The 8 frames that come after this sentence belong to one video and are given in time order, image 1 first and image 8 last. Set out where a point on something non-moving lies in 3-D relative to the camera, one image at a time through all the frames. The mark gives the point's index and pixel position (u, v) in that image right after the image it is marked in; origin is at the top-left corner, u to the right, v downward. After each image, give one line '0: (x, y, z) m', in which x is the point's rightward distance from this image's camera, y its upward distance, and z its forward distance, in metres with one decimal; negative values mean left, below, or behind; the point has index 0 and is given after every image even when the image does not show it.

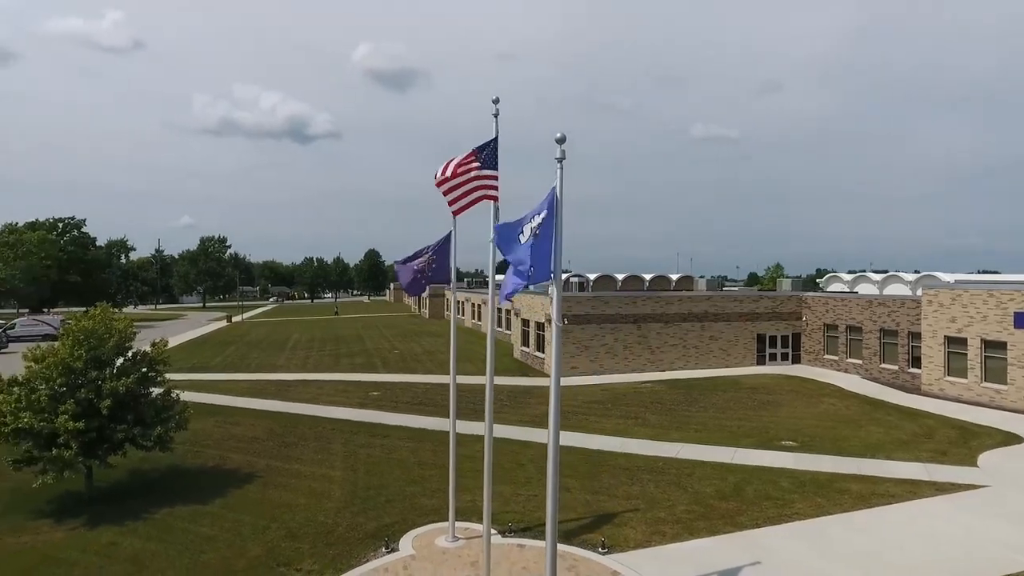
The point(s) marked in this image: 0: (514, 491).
0: (0.0, -4.4, +13.9) m
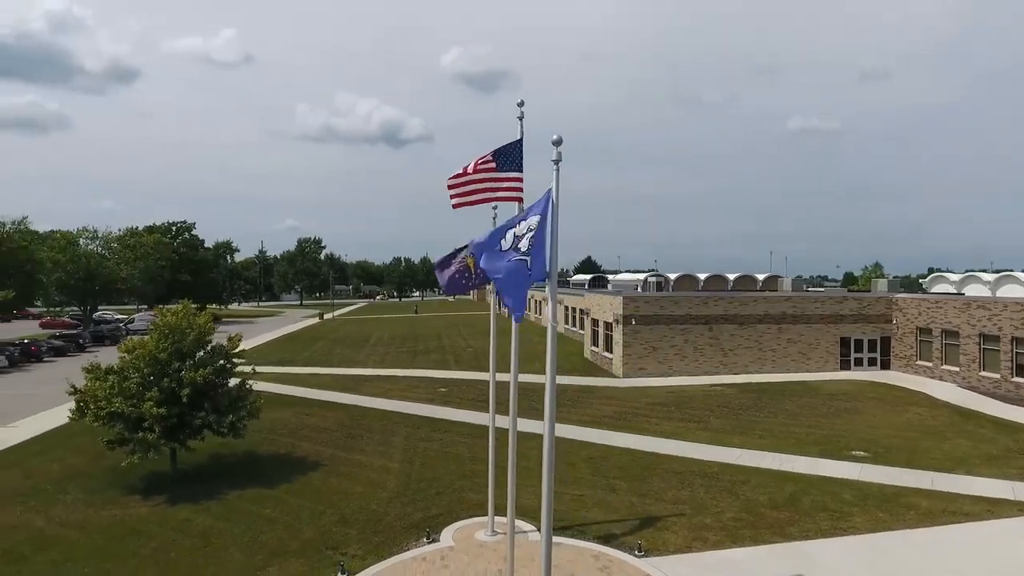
0: (+1.0, -4.4, +14.0) m
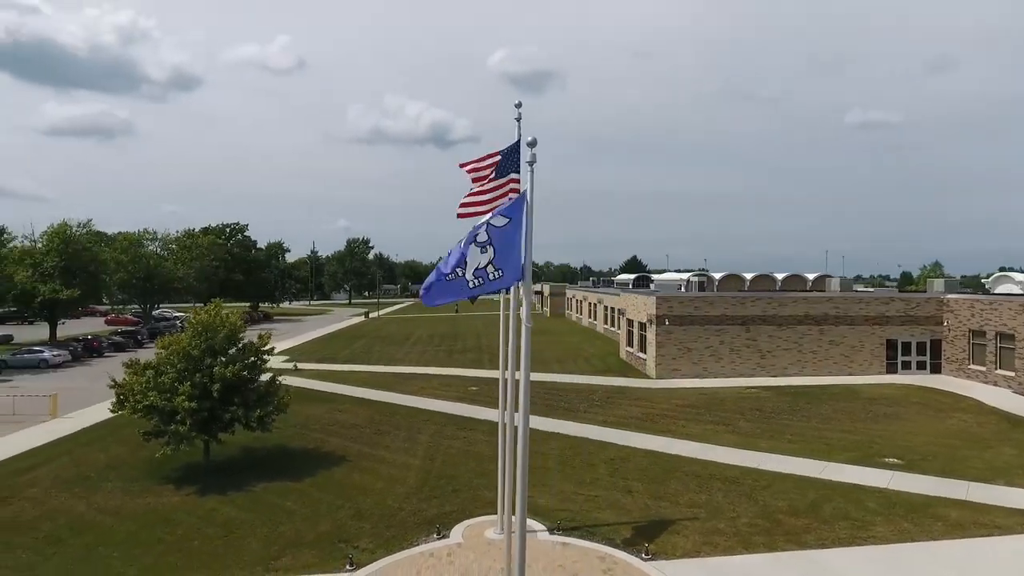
0: (+1.4, -4.4, +13.9) m
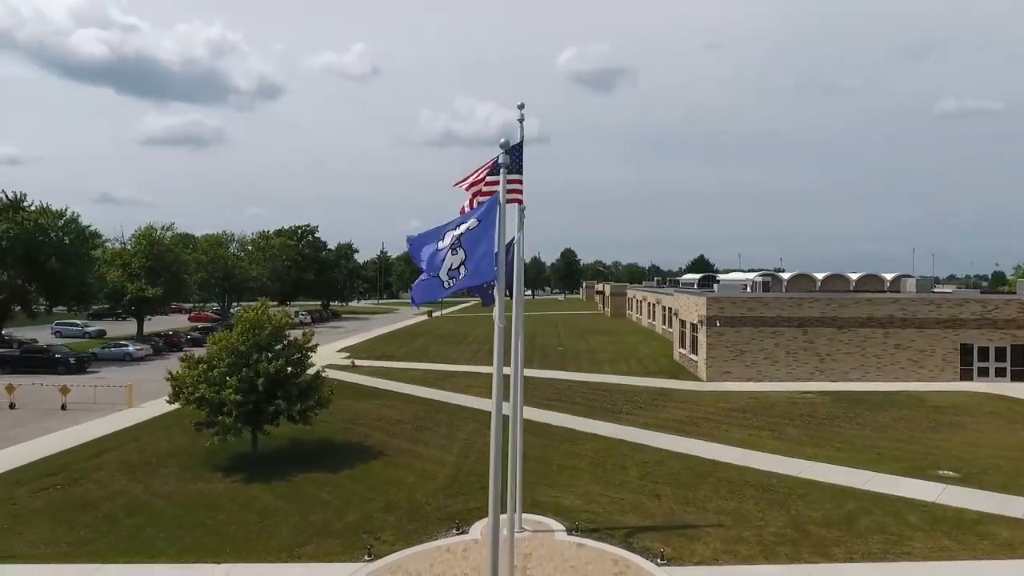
0: (+1.9, -4.4, +13.8) m
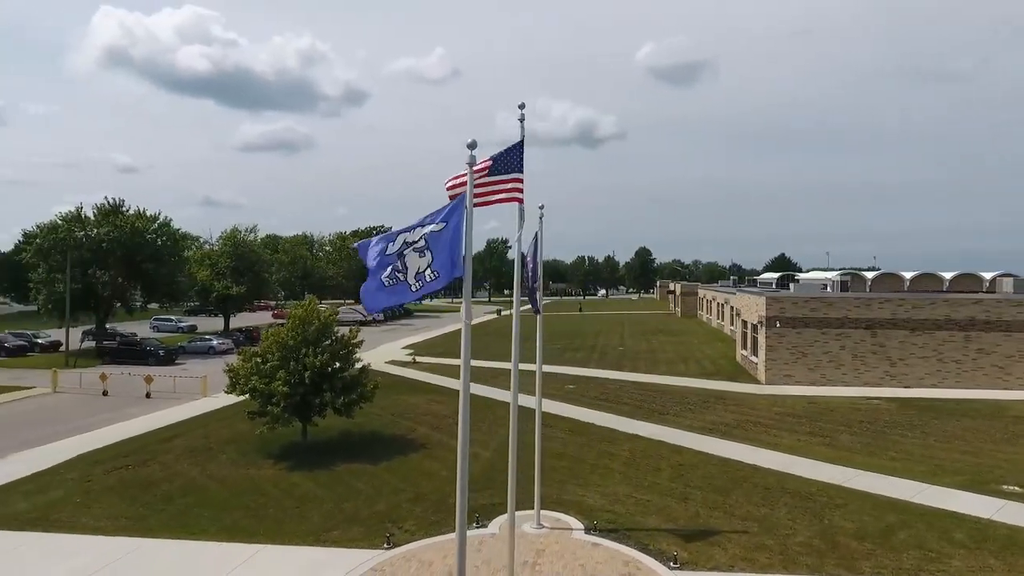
0: (+2.5, -4.4, +13.7) m
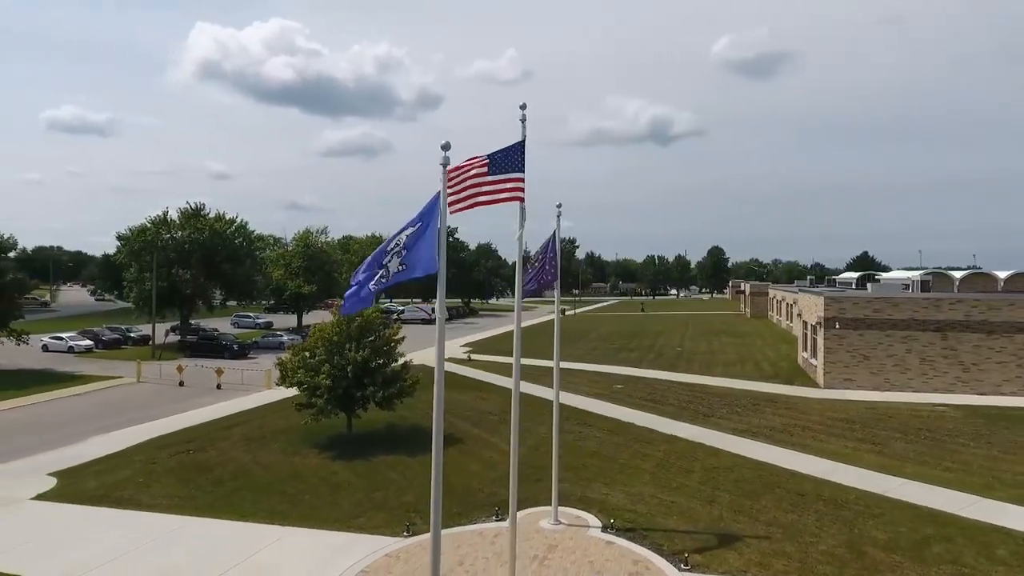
0: (+3.0, -4.4, +13.5) m
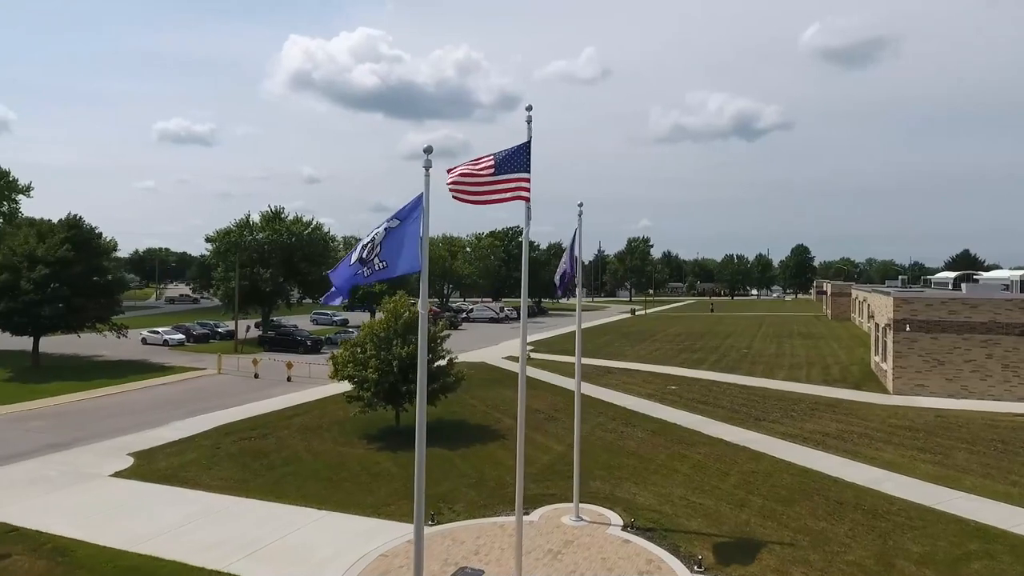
0: (+3.6, -4.3, +13.3) m
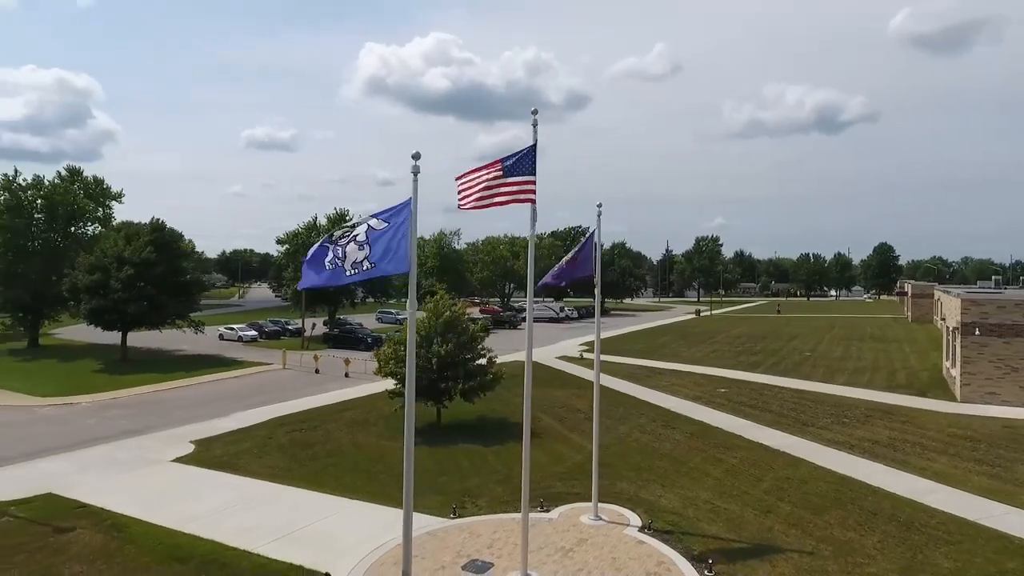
0: (+4.1, -4.4, +13.1) m
